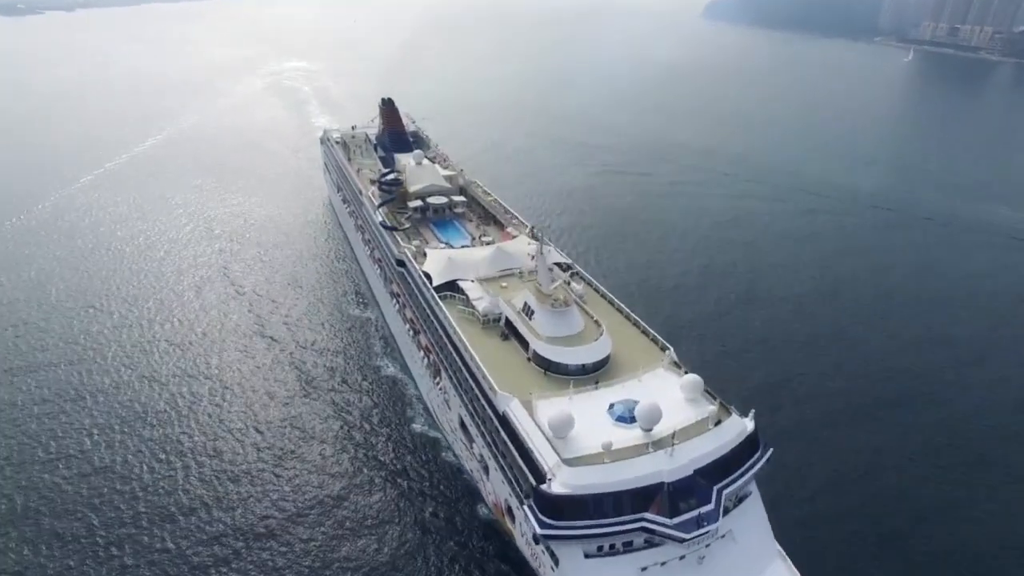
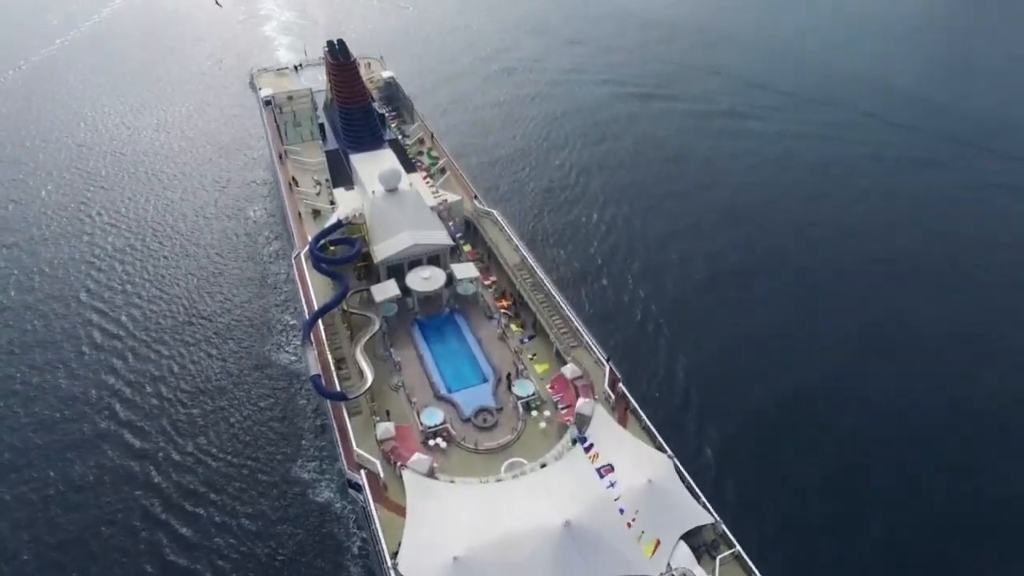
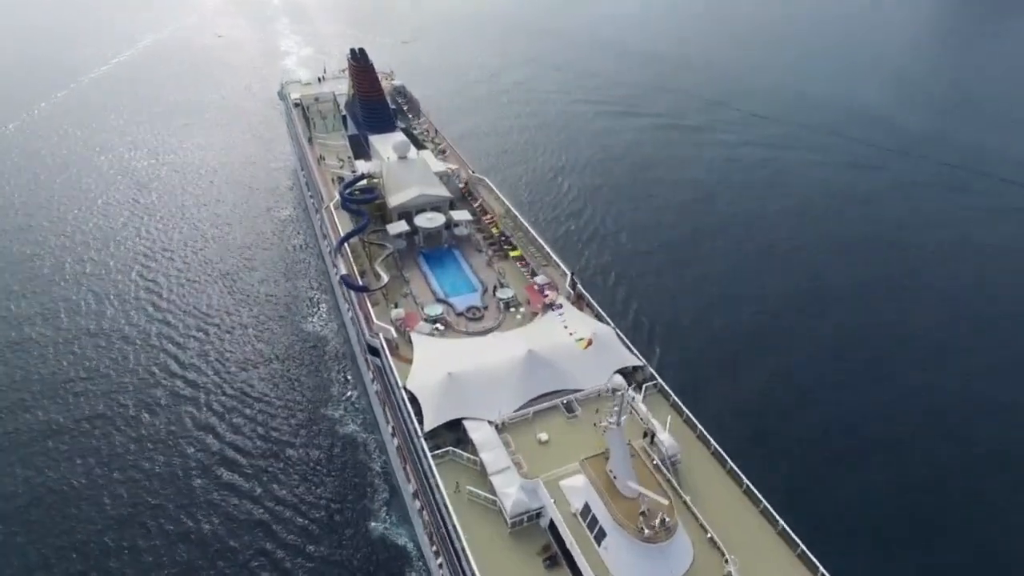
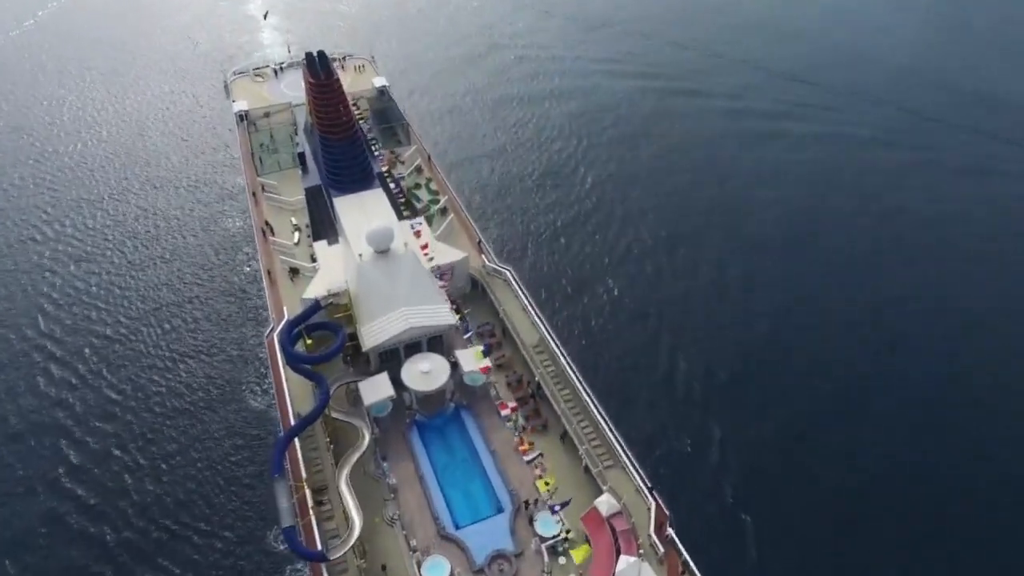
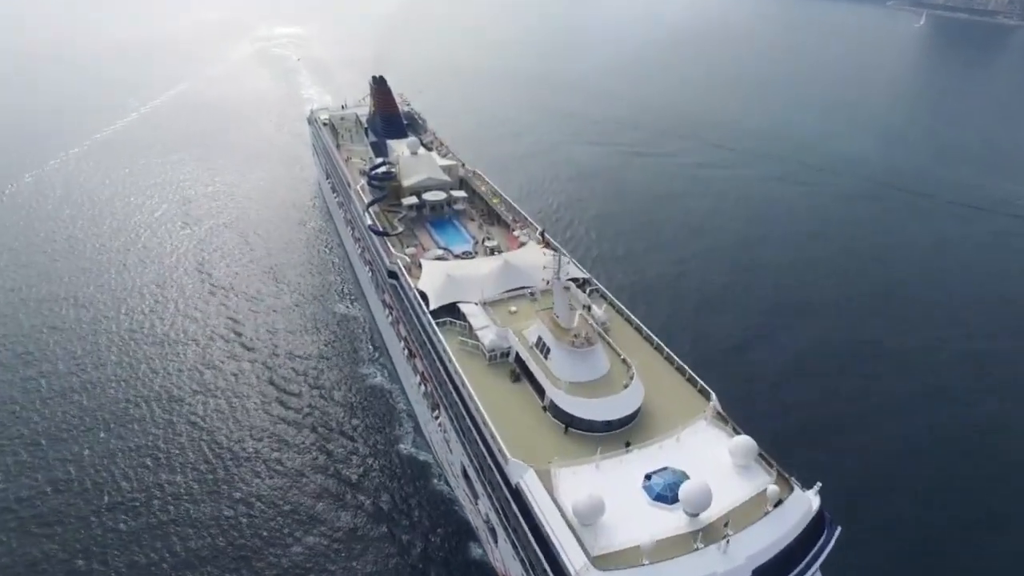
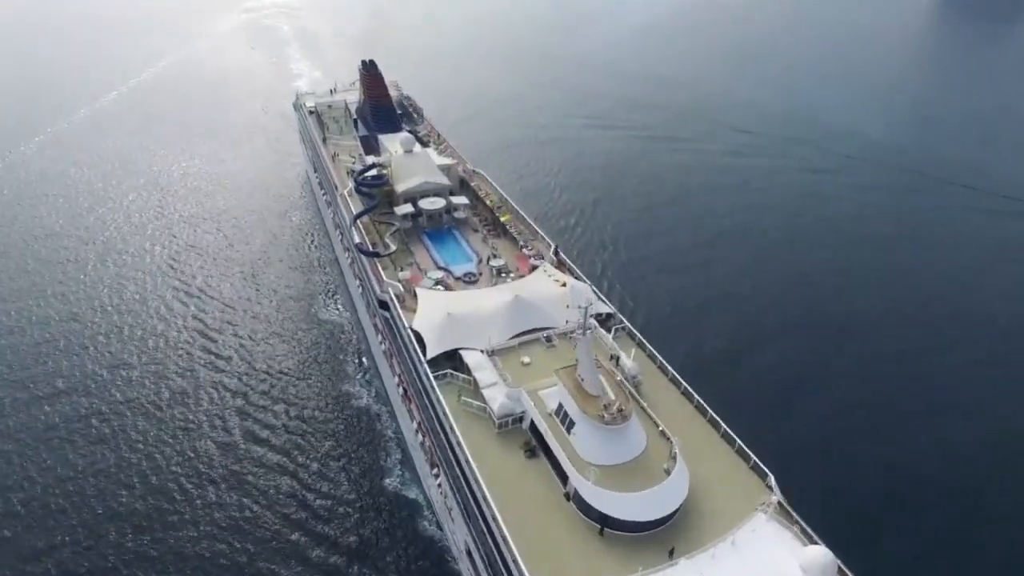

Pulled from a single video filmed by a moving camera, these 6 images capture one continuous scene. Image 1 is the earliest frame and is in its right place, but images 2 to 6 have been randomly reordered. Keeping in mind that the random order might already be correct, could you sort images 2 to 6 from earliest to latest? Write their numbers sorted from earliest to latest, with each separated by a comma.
5, 6, 3, 2, 4
